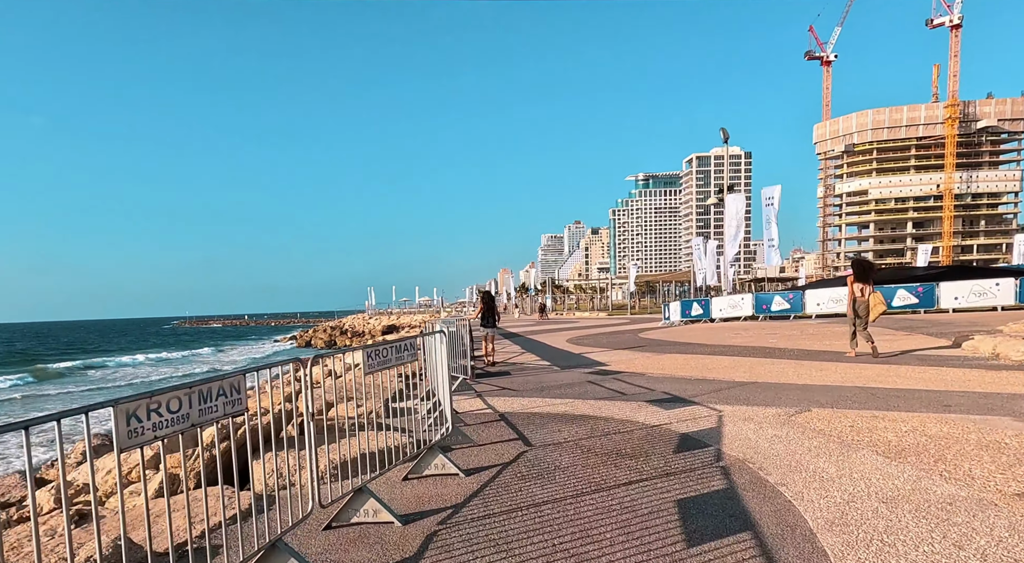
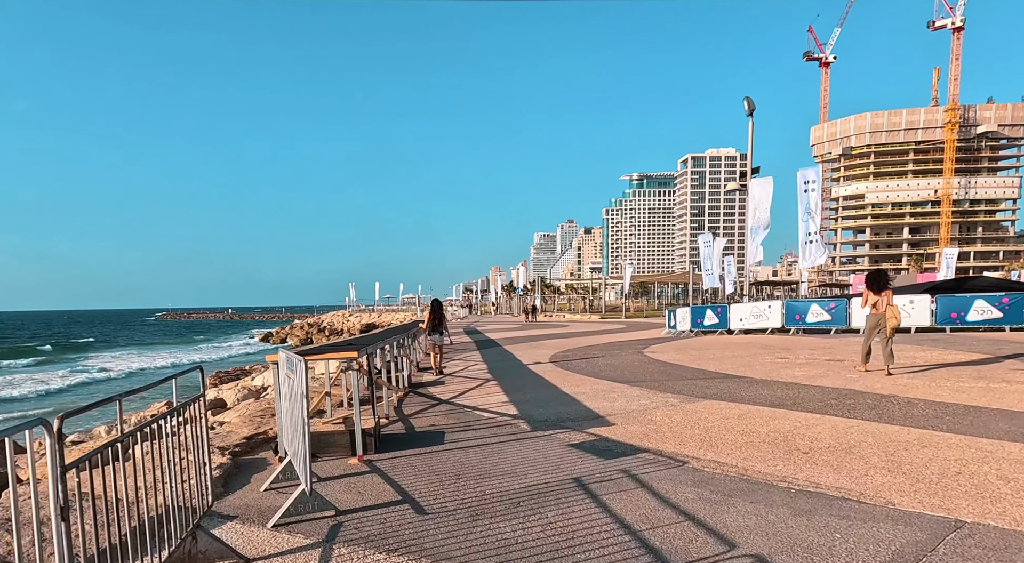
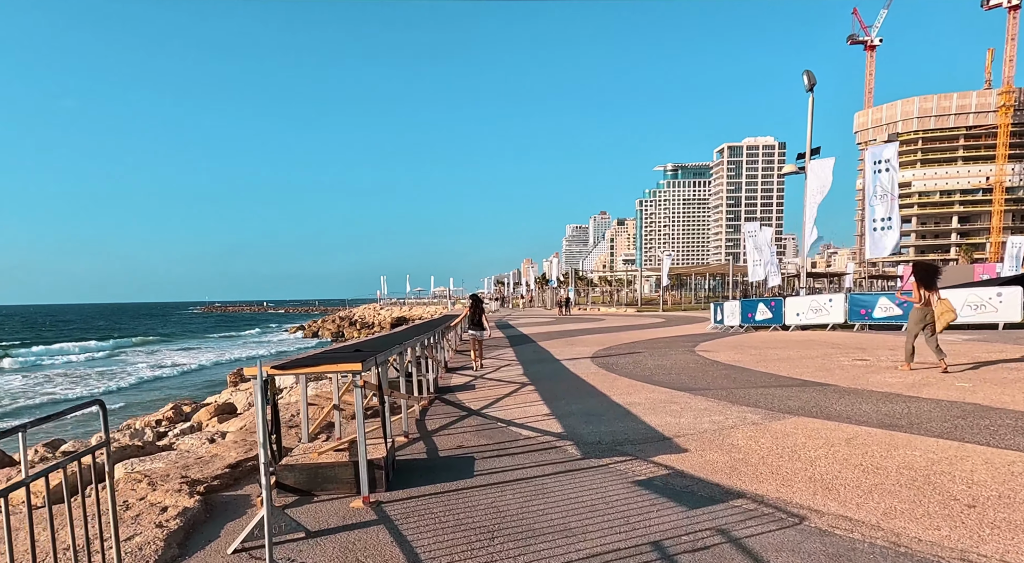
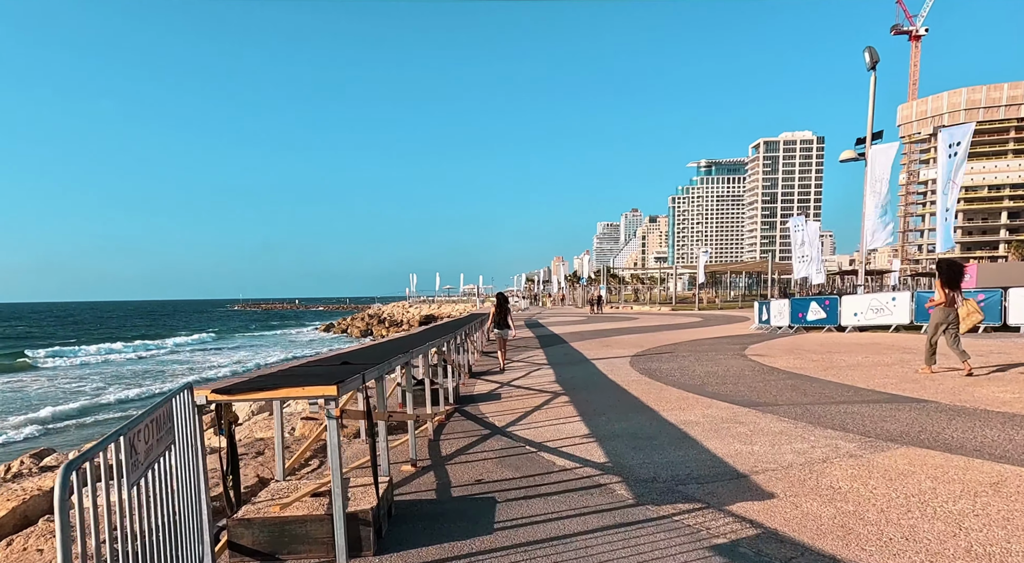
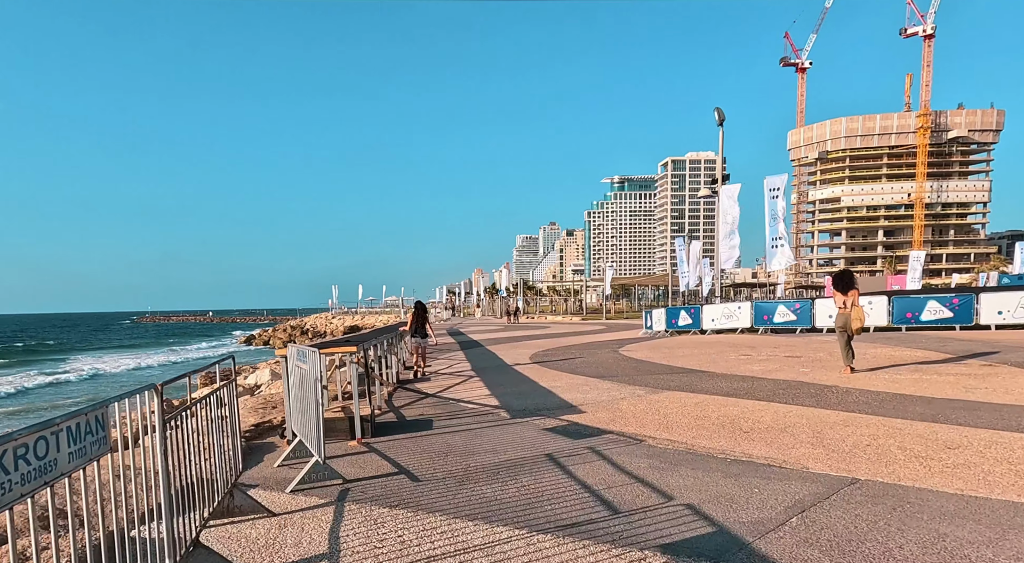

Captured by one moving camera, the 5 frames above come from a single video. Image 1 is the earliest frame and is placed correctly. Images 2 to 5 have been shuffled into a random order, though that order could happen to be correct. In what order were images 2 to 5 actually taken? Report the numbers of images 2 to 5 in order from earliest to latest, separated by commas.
5, 2, 3, 4
